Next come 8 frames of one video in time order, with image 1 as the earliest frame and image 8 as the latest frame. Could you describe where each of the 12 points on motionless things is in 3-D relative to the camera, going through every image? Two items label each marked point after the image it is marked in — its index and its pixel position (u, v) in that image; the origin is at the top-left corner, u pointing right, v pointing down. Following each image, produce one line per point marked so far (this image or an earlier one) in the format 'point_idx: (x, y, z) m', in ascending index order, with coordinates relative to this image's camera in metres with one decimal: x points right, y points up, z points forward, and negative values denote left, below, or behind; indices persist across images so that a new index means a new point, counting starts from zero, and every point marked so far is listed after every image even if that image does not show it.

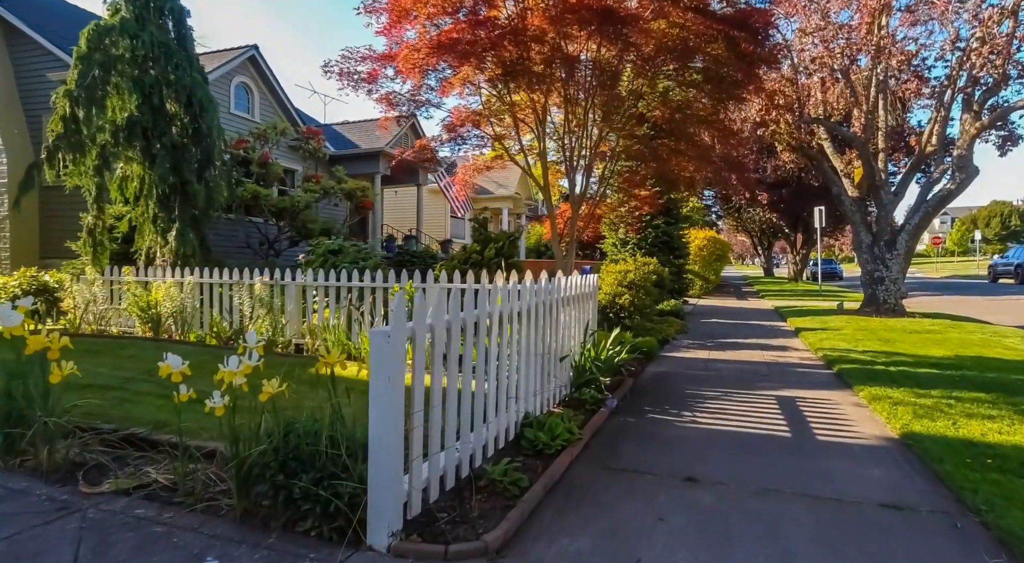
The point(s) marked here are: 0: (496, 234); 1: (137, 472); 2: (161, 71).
0: (-0.2, +0.6, +8.7) m
1: (-1.9, -1.0, +3.5) m
2: (-5.3, +3.2, +10.5) m
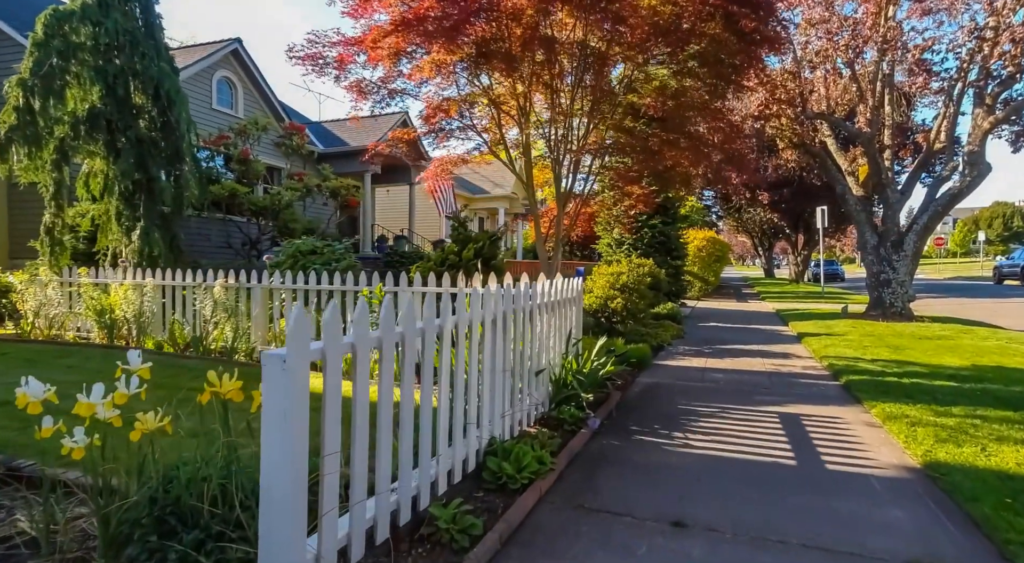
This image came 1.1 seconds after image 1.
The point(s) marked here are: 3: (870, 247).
0: (-0.4, +0.6, +8.1) m
1: (-2.1, -1.0, +2.9) m
2: (-5.5, +3.1, +9.9) m
3: (+7.7, +0.7, +14.8) m
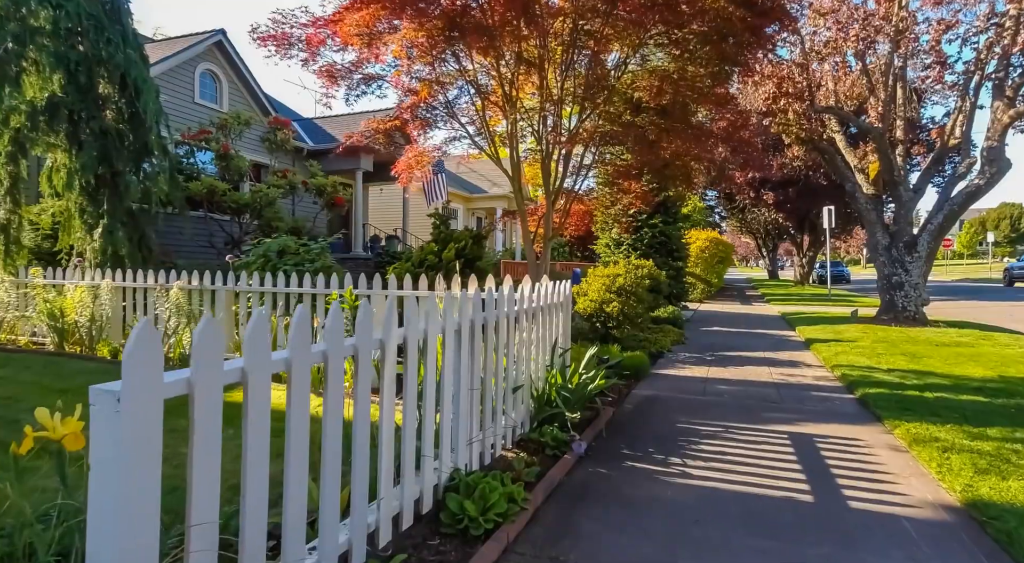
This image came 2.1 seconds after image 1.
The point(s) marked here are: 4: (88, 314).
0: (-0.6, +0.5, +7.5) m
1: (-2.3, -1.0, +2.2) m
2: (-5.6, +3.1, +9.2) m
3: (+7.6, +0.7, +14.2) m
4: (-4.7, -0.4, +7.7) m
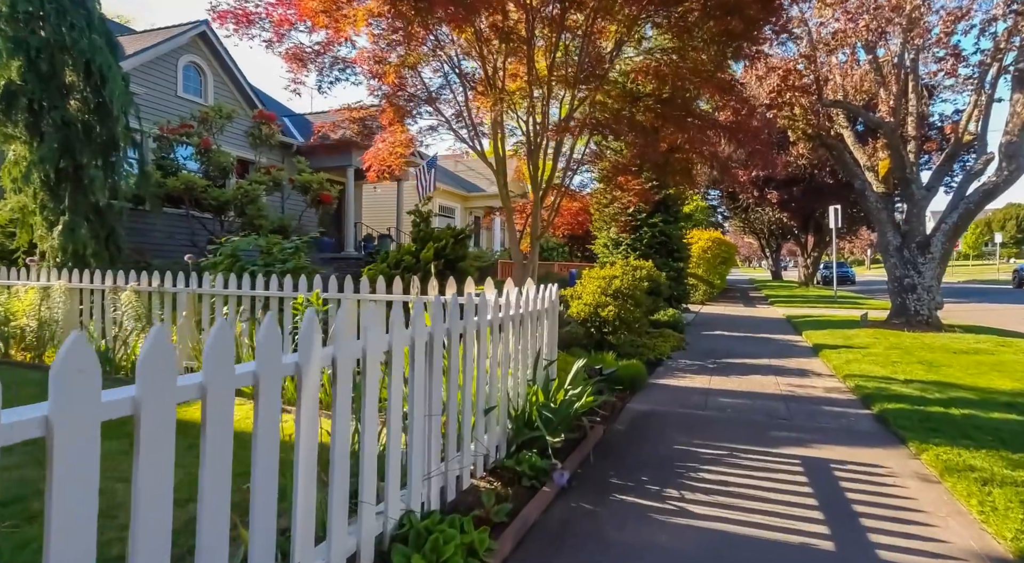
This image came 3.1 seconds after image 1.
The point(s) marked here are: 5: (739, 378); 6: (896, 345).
0: (-0.7, +0.5, +6.9) m
1: (-2.5, -1.0, +1.6) m
2: (-5.8, +3.1, +8.6) m
3: (+7.4, +0.7, +13.5) m
4: (-4.9, -0.4, +7.1) m
5: (+2.6, -1.1, +8.1) m
6: (+5.6, -0.9, +10.1) m
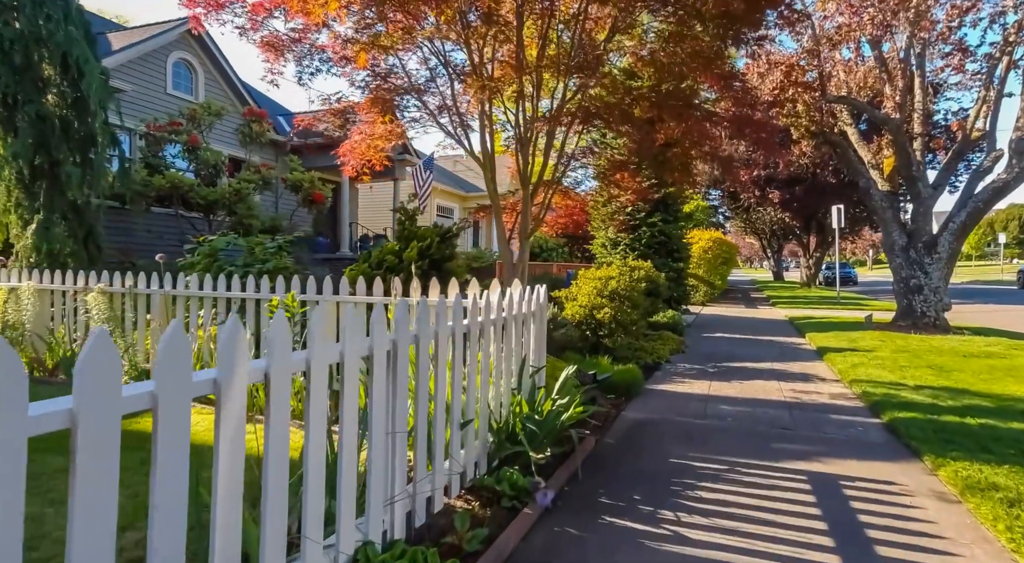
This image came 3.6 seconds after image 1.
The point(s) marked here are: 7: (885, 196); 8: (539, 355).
0: (-0.8, +0.5, +6.5) m
1: (-2.6, -1.0, +1.3) m
2: (-5.9, +3.1, +8.3) m
3: (+7.4, +0.6, +13.2) m
4: (-5.0, -0.4, +6.8) m
5: (+2.5, -1.1, +7.7) m
6: (+5.5, -0.9, +9.7) m
7: (+7.2, +1.7, +13.3) m
8: (+0.2, -0.5, +5.0) m
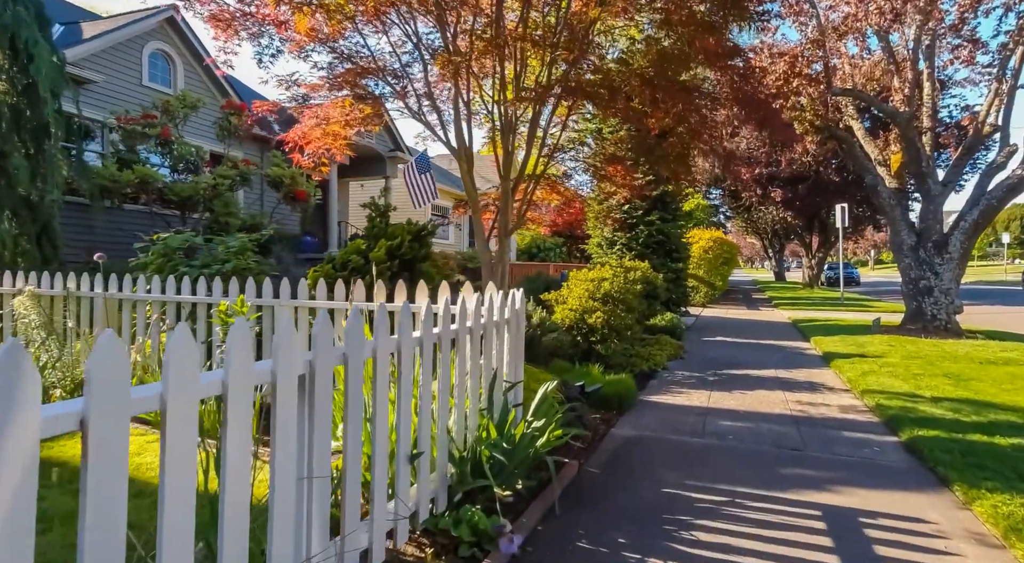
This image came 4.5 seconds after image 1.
0: (-1.0, +0.5, +5.9) m
1: (-2.8, -1.0, +0.7) m
2: (-6.0, +3.1, +7.7) m
3: (+7.2, +0.6, +12.6) m
4: (-5.2, -0.4, +6.2) m
5: (+2.4, -1.2, +7.1) m
6: (+5.3, -1.0, +9.1) m
7: (+7.0, +1.6, +12.7) m
8: (0.0, -0.5, +4.4) m
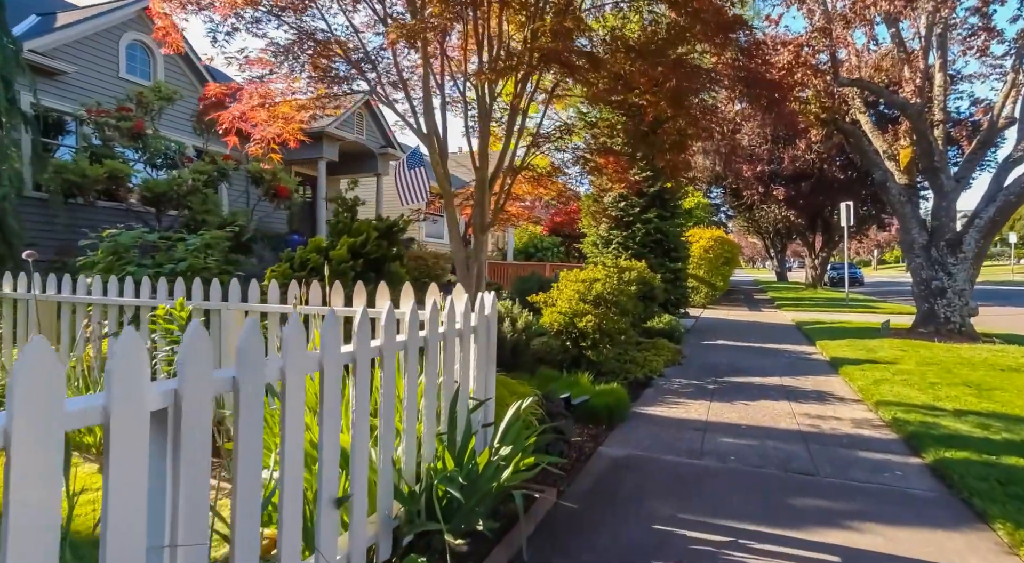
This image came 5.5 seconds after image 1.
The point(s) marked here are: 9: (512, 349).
0: (-1.2, +0.5, +5.4) m
1: (-2.9, -1.0, +0.1) m
2: (-6.2, +3.1, +7.2) m
3: (+7.0, +0.6, +12.0) m
4: (-5.3, -0.4, +5.6) m
5: (+2.2, -1.2, +6.5) m
6: (+5.2, -1.0, +8.6) m
7: (+6.9, +1.6, +12.2) m
8: (-0.1, -0.5, +3.8) m
9: (0.0, -0.7, +6.9) m
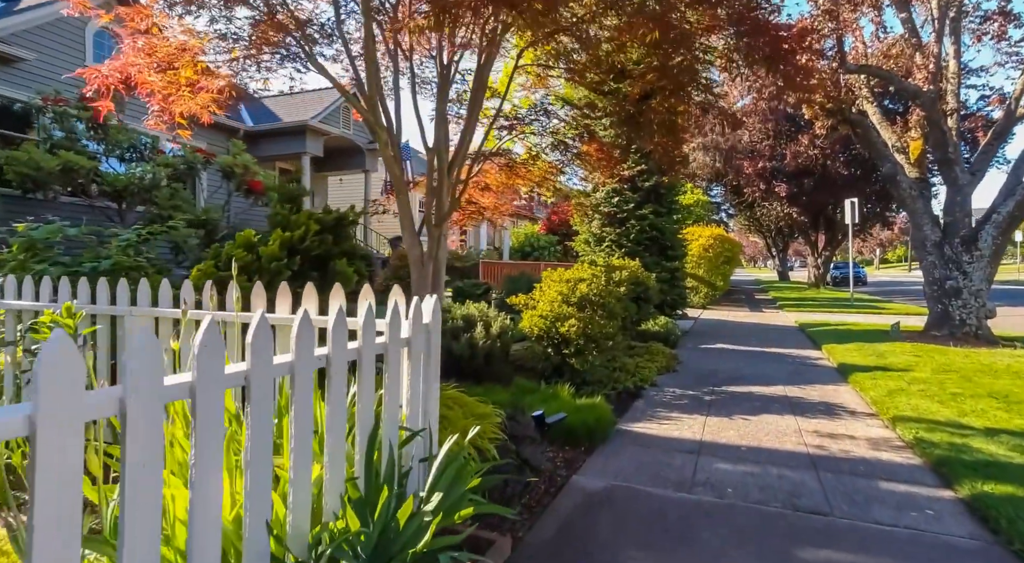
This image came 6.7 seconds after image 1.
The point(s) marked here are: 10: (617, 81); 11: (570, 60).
0: (-1.4, +0.5, +4.6) m
1: (-3.2, -1.1, -0.6) m
2: (-6.5, +3.1, +6.5) m
3: (+6.8, +0.6, +11.3) m
4: (-5.6, -0.4, +4.9) m
5: (+2.0, -1.2, +5.8) m
6: (+4.9, -1.0, +7.8) m
7: (+6.6, +1.6, +11.4) m
8: (-0.4, -0.6, +3.1) m
9: (-0.2, -0.7, +6.2) m
10: (+0.6, +1.3, +4.3) m
11: (+0.2, +1.5, +4.4) m
